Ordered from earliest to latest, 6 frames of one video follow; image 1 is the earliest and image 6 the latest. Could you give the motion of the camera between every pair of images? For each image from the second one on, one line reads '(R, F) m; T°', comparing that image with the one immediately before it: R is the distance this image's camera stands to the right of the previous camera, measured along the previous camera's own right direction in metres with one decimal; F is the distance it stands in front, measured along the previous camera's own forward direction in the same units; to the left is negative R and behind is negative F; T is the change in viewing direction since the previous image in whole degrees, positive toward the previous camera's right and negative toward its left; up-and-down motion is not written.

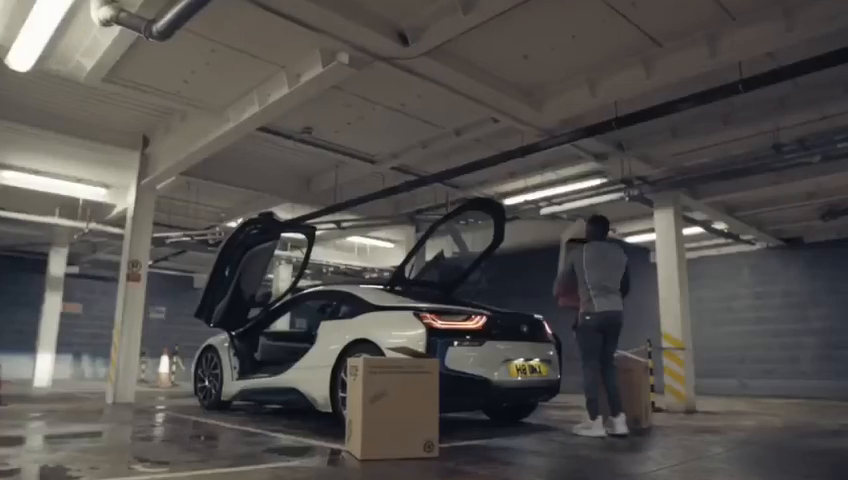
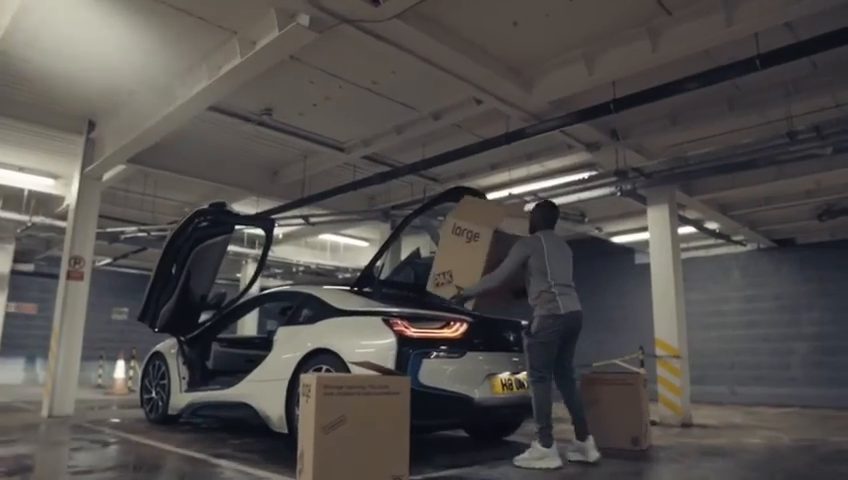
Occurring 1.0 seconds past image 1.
(0.0, +0.7) m; +2°
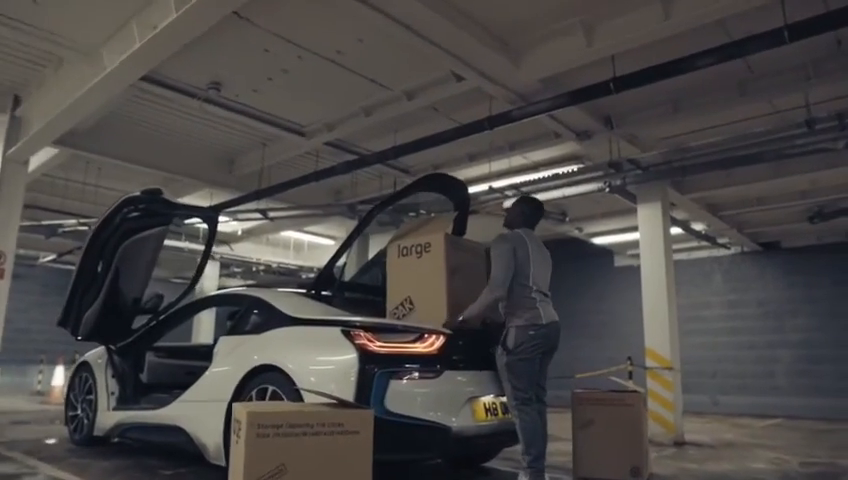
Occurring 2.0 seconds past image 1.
(0.0, +0.7) m; +3°
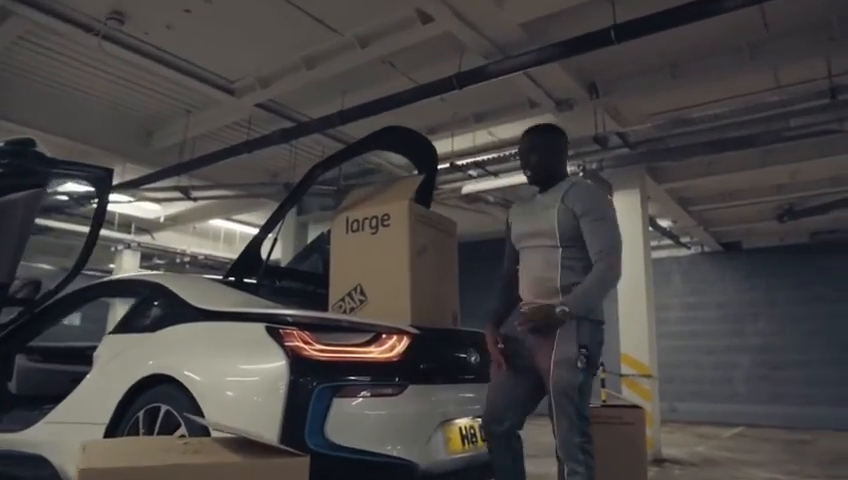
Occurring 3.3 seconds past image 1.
(-0.1, +0.9) m; +5°
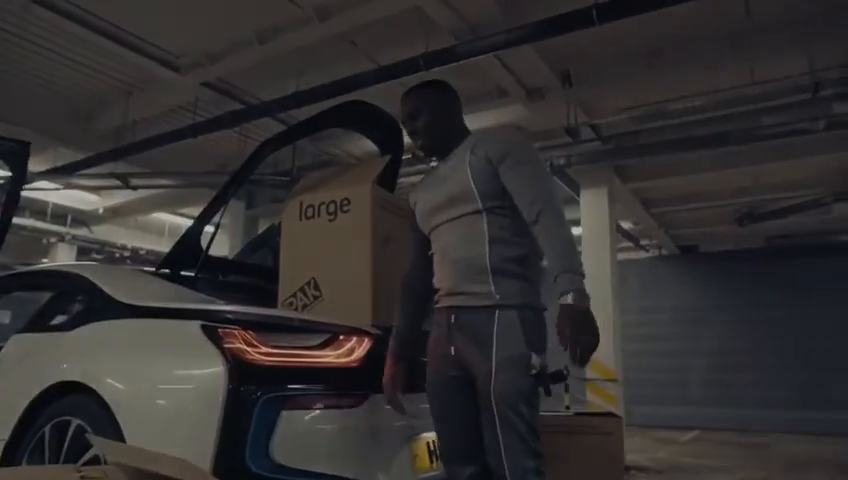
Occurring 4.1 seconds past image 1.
(0.0, +0.3) m; +4°
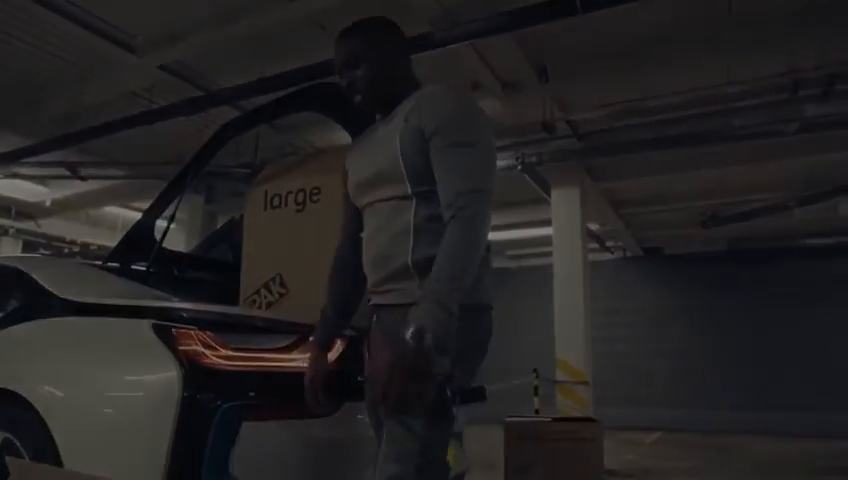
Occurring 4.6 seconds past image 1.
(-0.1, +0.2) m; +4°
